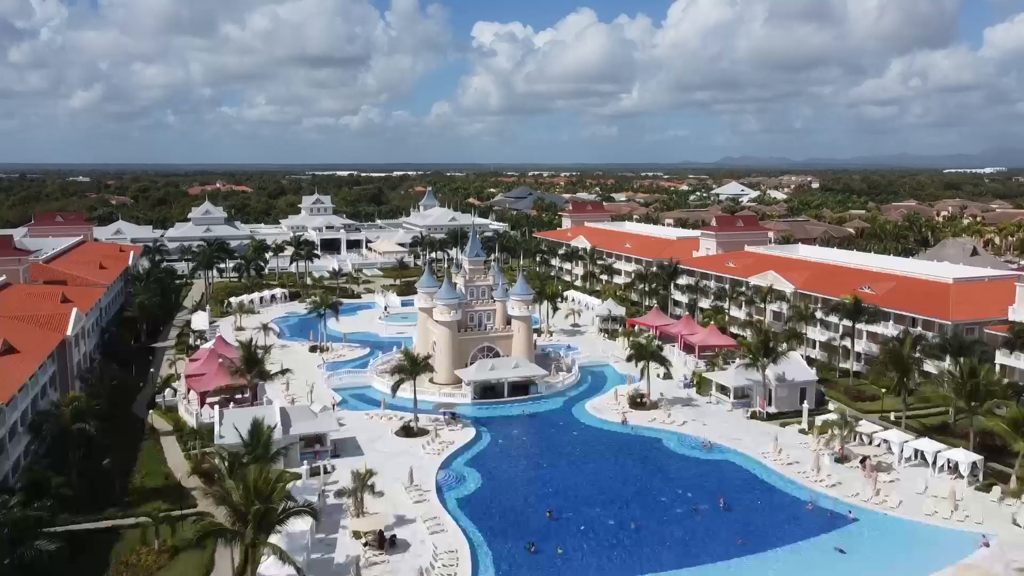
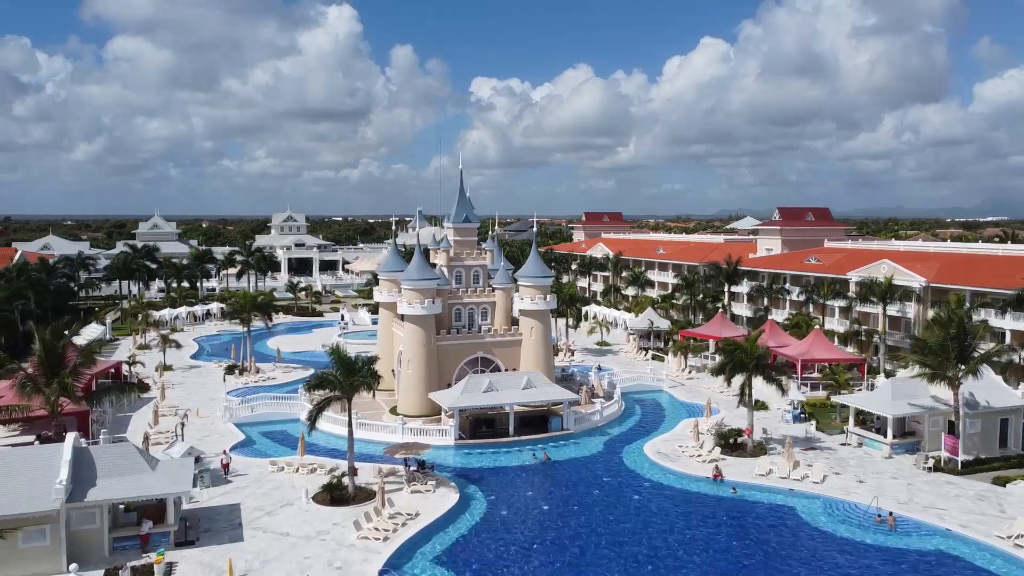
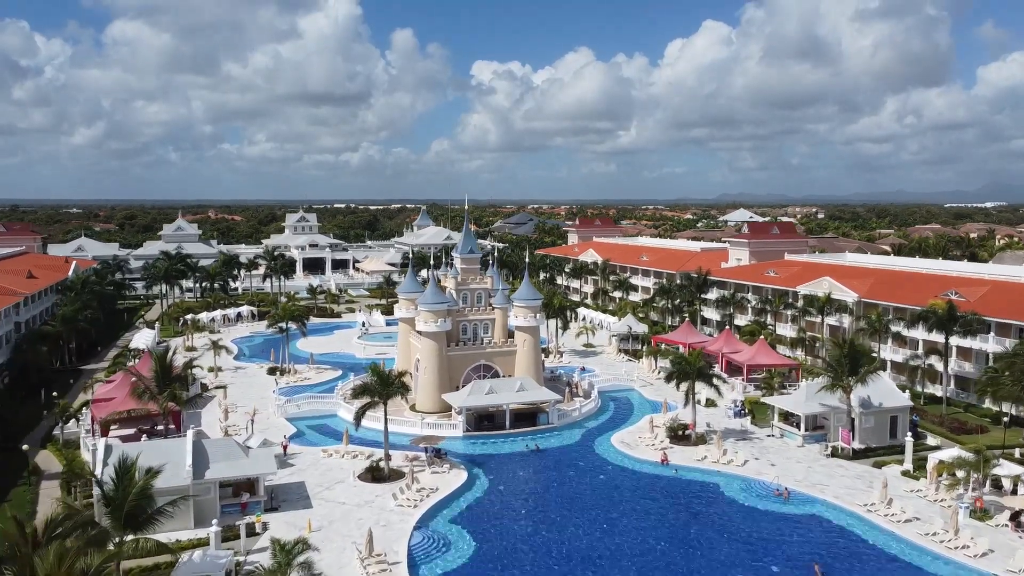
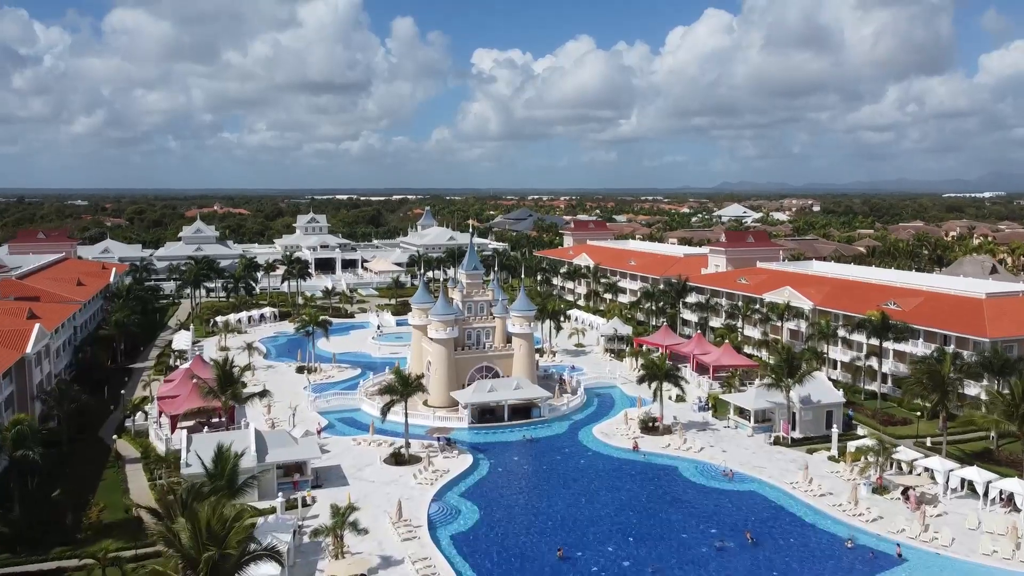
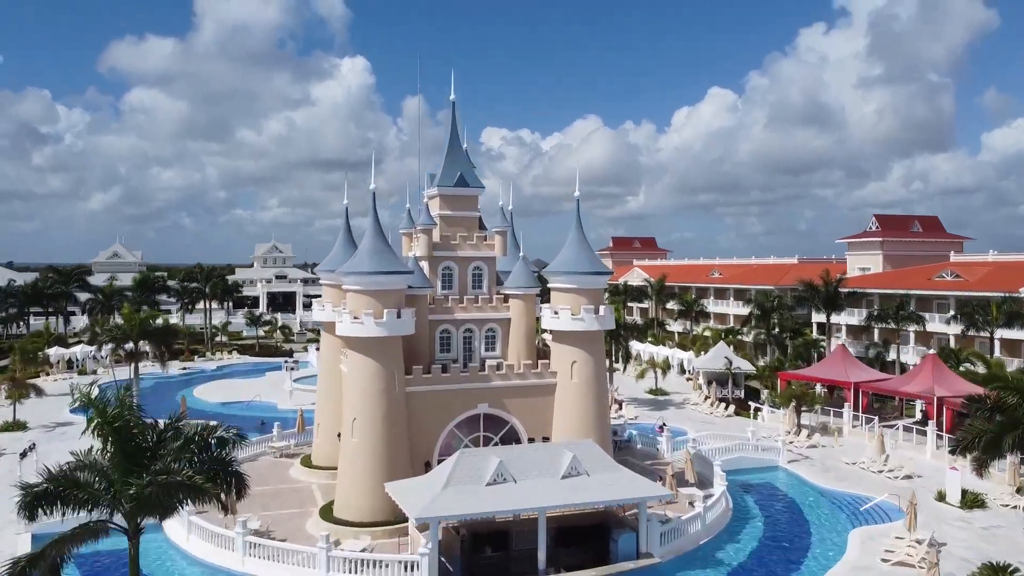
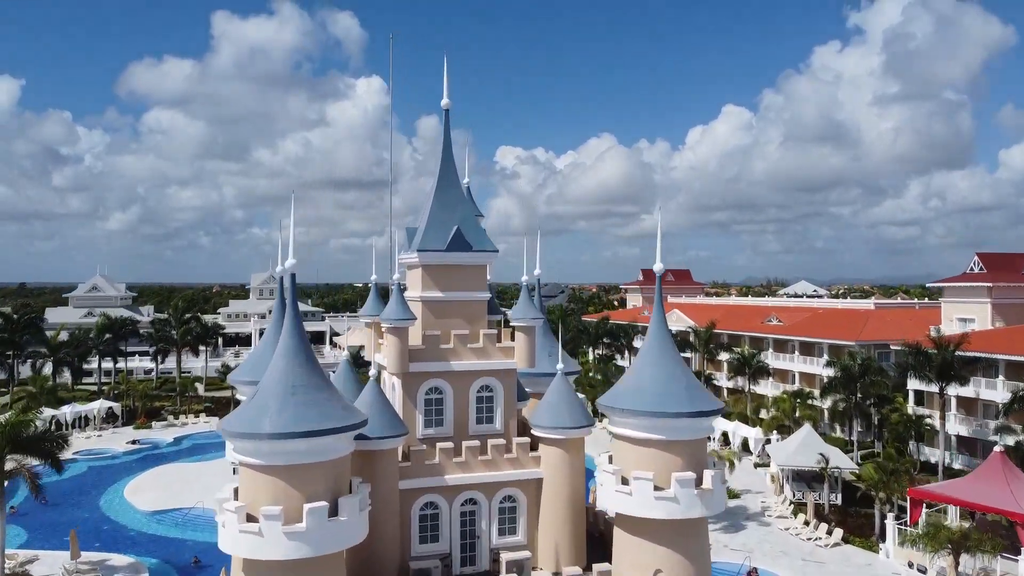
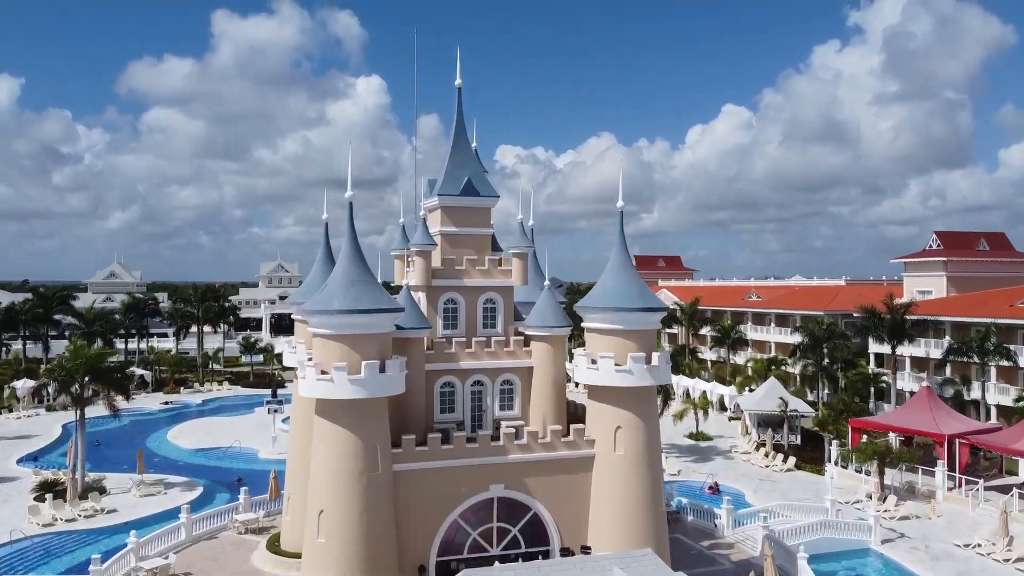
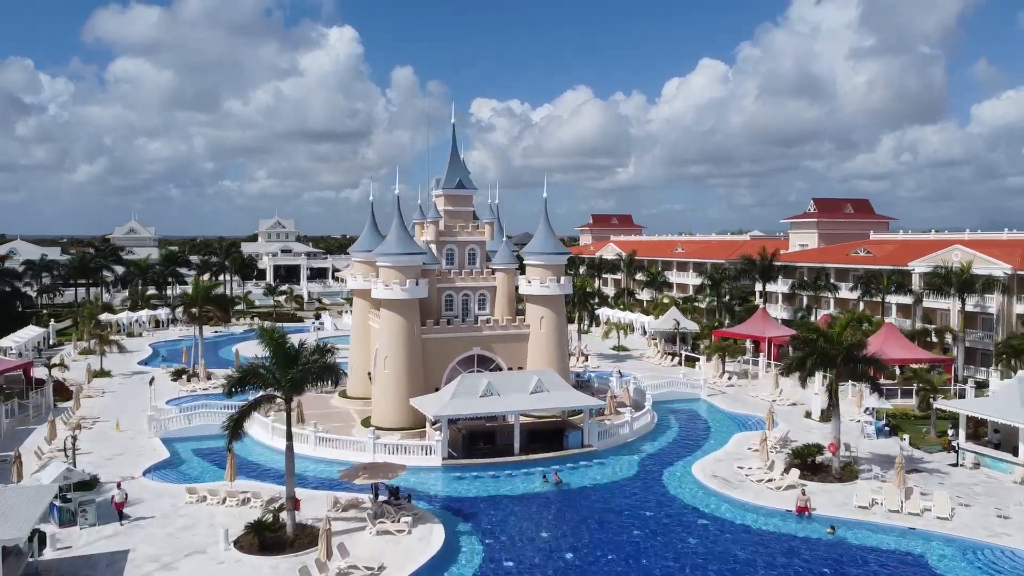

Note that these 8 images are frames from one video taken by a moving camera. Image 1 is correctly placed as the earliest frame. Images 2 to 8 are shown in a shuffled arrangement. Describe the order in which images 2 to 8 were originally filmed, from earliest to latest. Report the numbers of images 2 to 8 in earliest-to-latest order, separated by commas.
4, 3, 2, 8, 5, 7, 6
